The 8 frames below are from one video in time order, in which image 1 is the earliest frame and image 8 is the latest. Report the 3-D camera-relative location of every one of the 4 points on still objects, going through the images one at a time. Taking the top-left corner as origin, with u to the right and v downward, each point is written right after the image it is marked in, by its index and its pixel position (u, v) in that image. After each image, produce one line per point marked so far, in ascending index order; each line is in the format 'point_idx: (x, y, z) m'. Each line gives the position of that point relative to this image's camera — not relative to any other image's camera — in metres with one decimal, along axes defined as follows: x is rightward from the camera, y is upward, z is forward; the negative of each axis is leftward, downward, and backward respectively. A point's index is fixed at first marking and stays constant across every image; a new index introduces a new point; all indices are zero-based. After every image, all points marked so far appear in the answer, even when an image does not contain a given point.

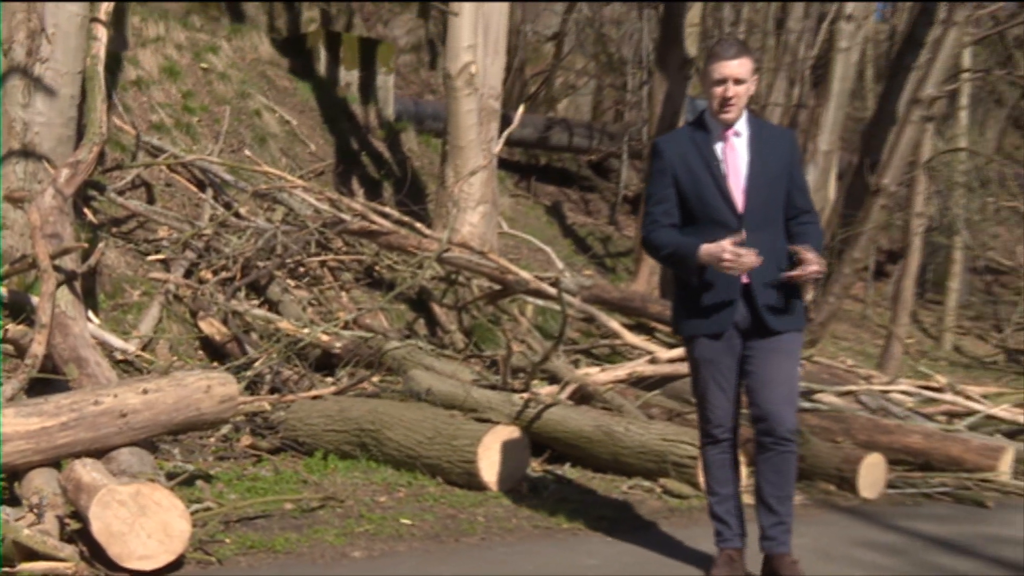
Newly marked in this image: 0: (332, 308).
0: (-2.0, -0.2, +8.2) m
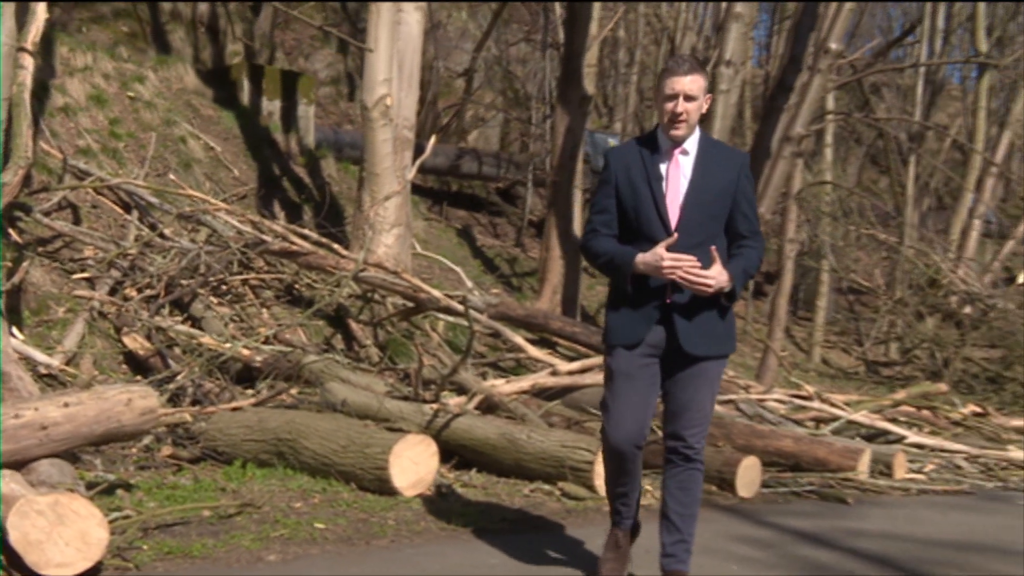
0: (-3.0, -0.4, +8.6) m
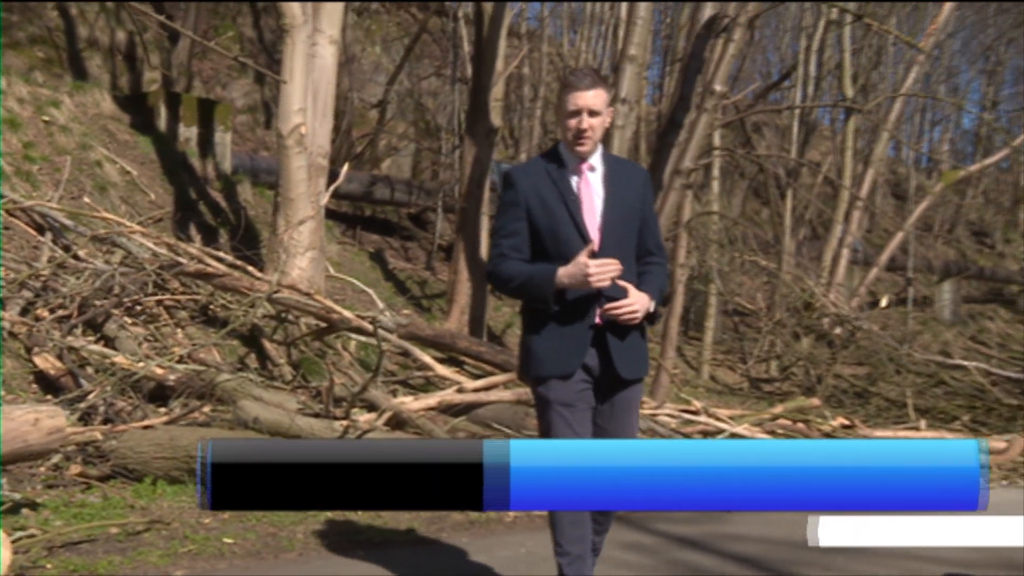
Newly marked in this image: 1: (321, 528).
0: (-4.2, -0.7, +8.8) m
1: (-1.9, -2.4, +7.0) m
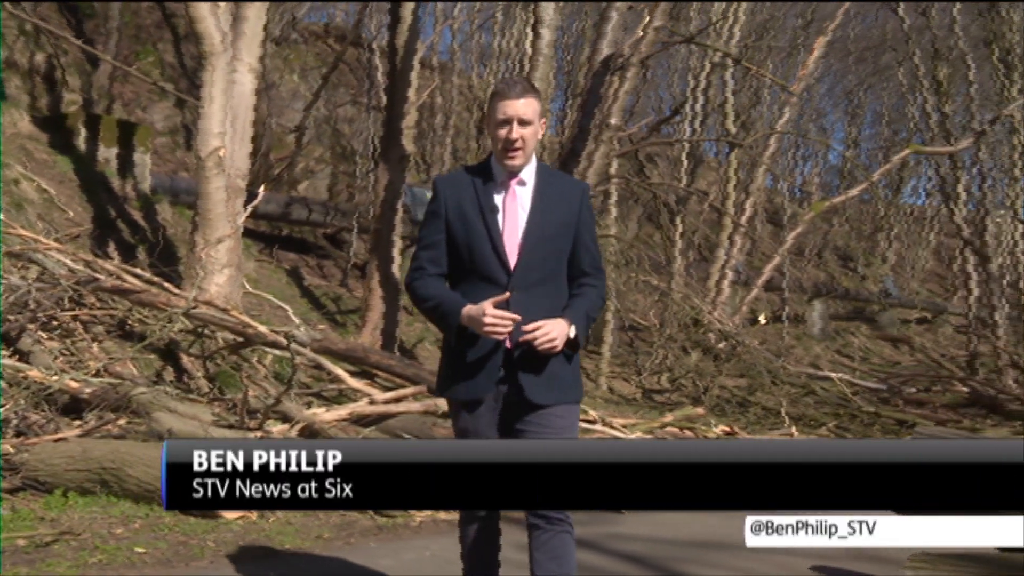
0: (-5.3, -0.9, +9.0) m
1: (-2.9, -2.5, +7.3) m
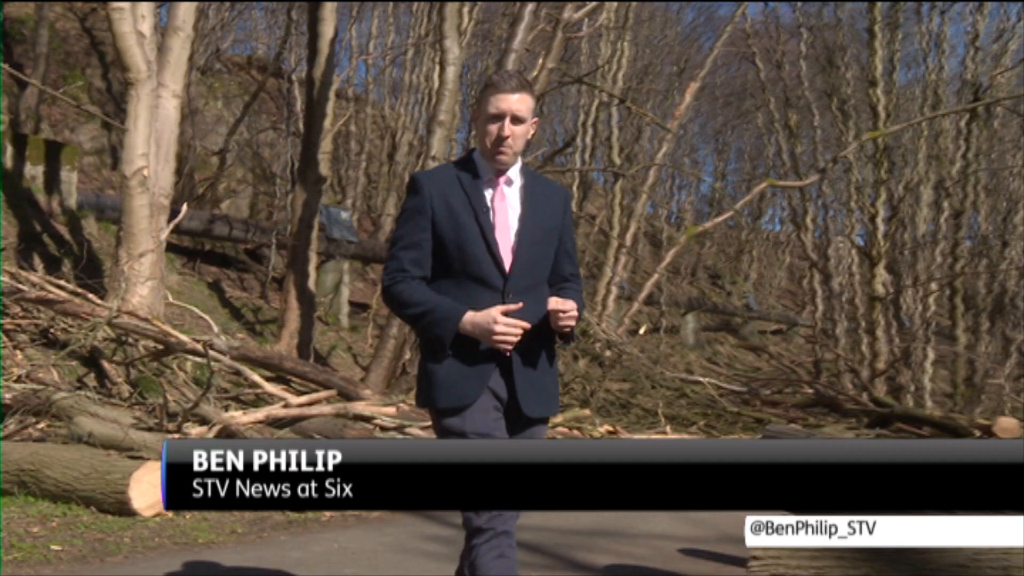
0: (-6.6, -1.0, +9.5) m
1: (-4.1, -2.6, +8.0) m
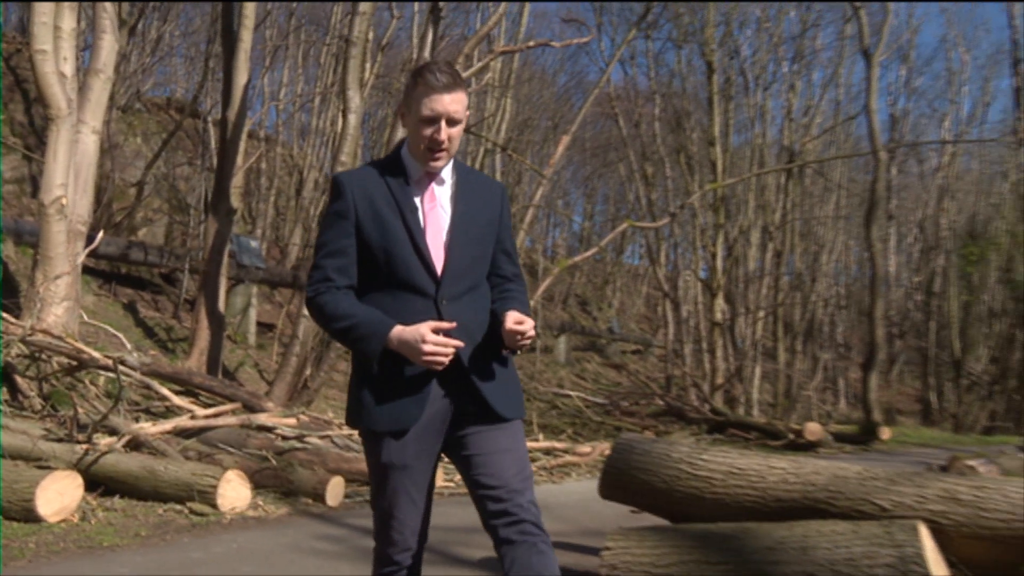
0: (-8.1, -1.2, +10.0) m
1: (-5.5, -2.9, +8.7) m
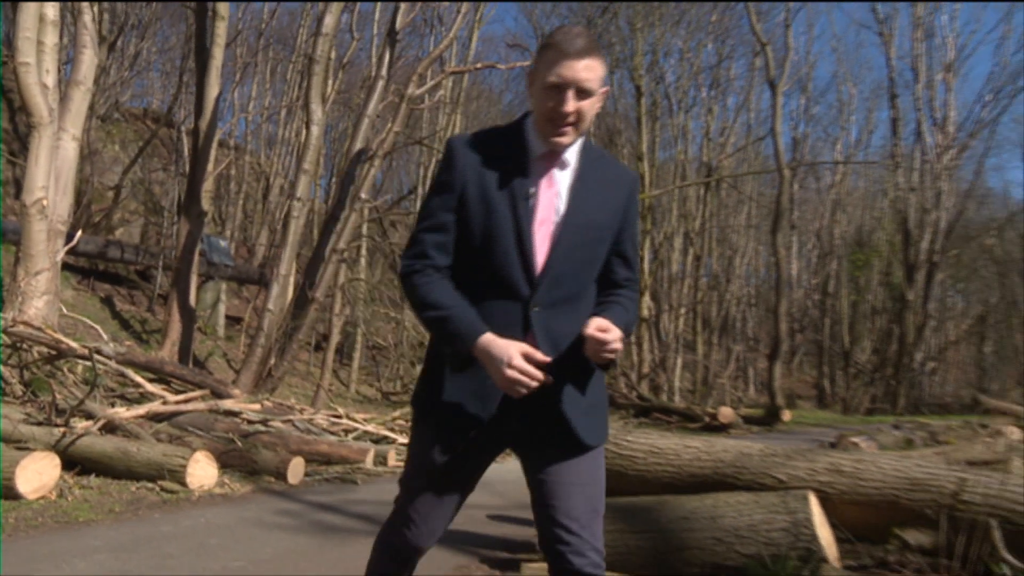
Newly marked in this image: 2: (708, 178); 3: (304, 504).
0: (-8.9, -1.1, +10.7) m
1: (-6.2, -2.8, +9.6) m
2: (+3.5, +2.0, +13.1) m
3: (-3.0, -3.0, +10.5) m
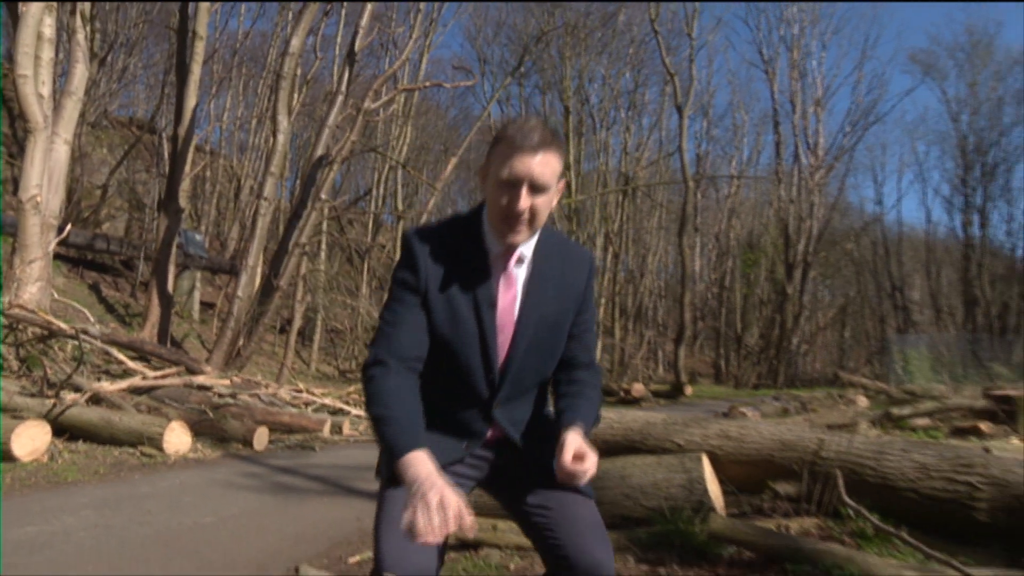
0: (-9.9, -0.9, +11.9) m
1: (-7.1, -2.6, +11.1) m
2: (+2.4, +2.1, +15.2) m
3: (-4.0, -2.9, +12.2) m
